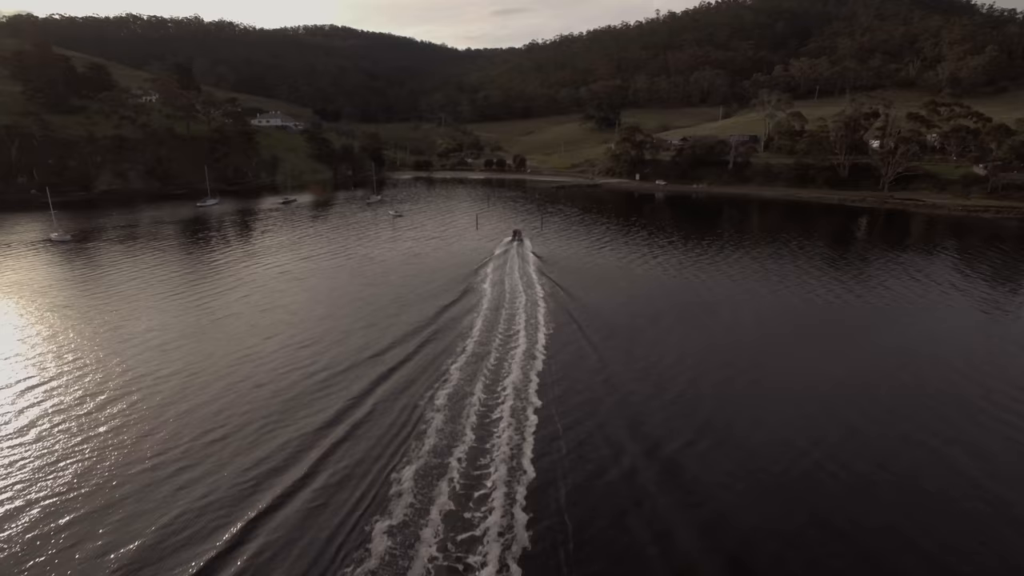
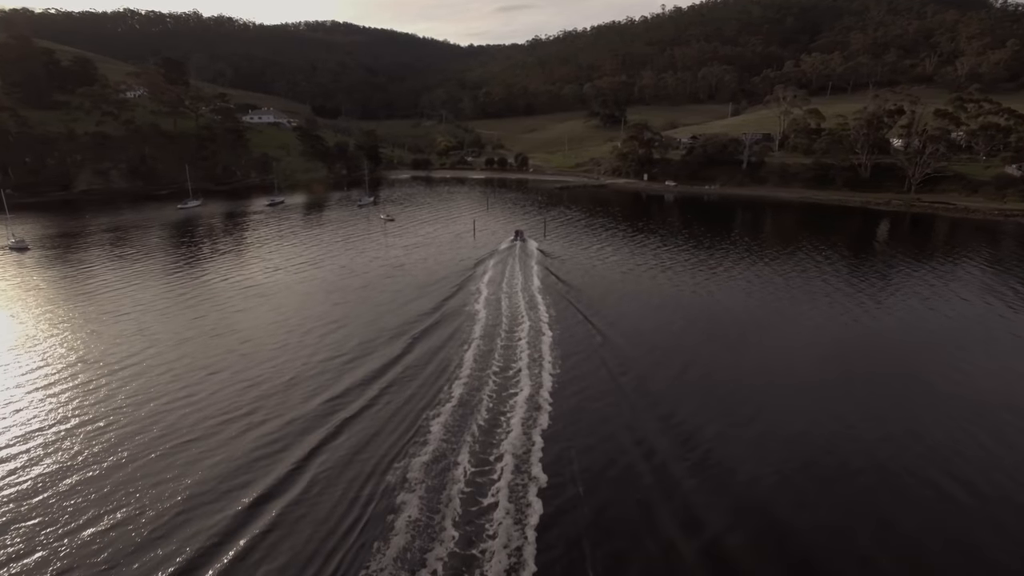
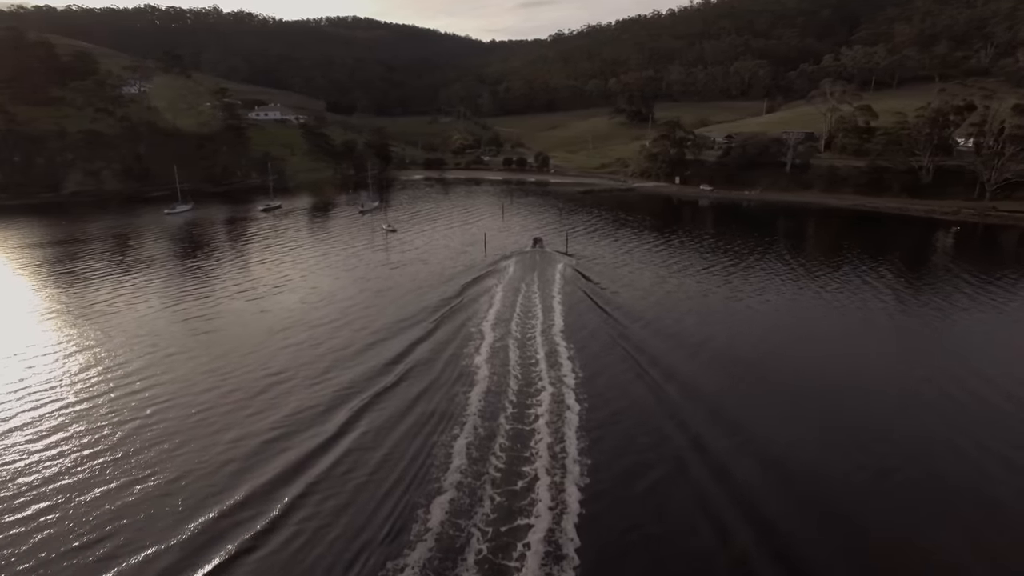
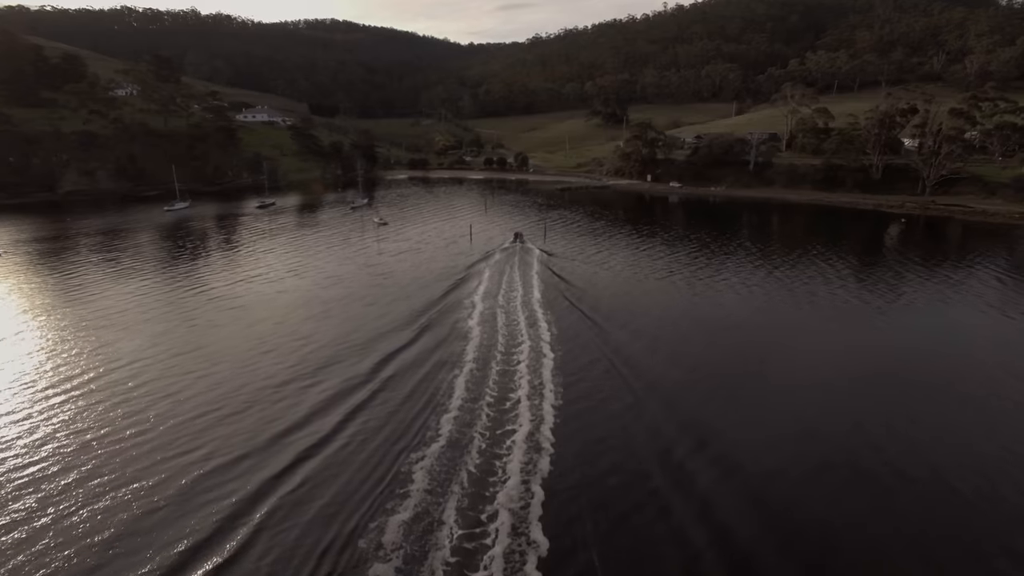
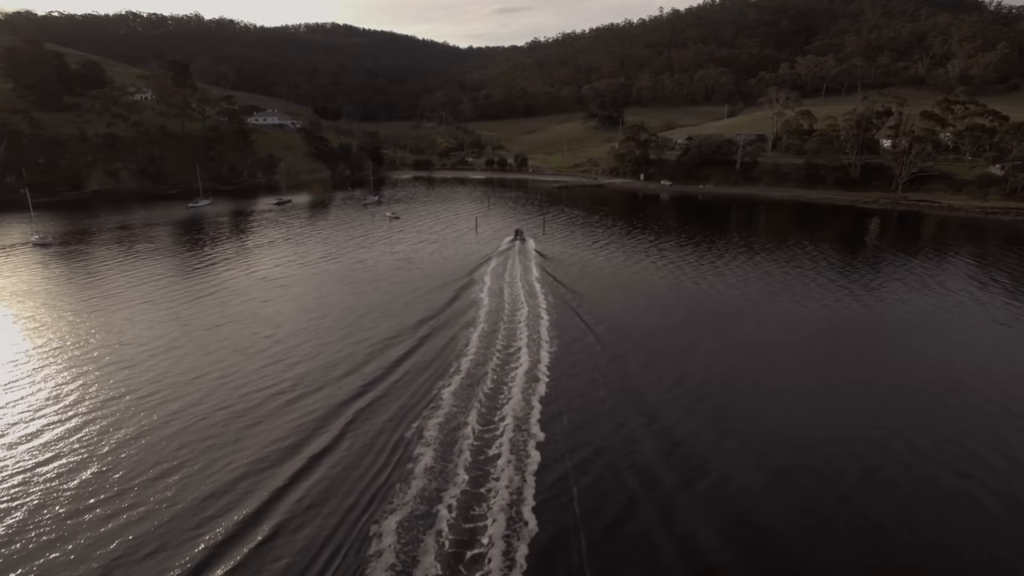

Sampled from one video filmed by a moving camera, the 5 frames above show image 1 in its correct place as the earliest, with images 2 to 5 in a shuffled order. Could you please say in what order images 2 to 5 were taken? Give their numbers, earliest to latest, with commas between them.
5, 2, 4, 3
